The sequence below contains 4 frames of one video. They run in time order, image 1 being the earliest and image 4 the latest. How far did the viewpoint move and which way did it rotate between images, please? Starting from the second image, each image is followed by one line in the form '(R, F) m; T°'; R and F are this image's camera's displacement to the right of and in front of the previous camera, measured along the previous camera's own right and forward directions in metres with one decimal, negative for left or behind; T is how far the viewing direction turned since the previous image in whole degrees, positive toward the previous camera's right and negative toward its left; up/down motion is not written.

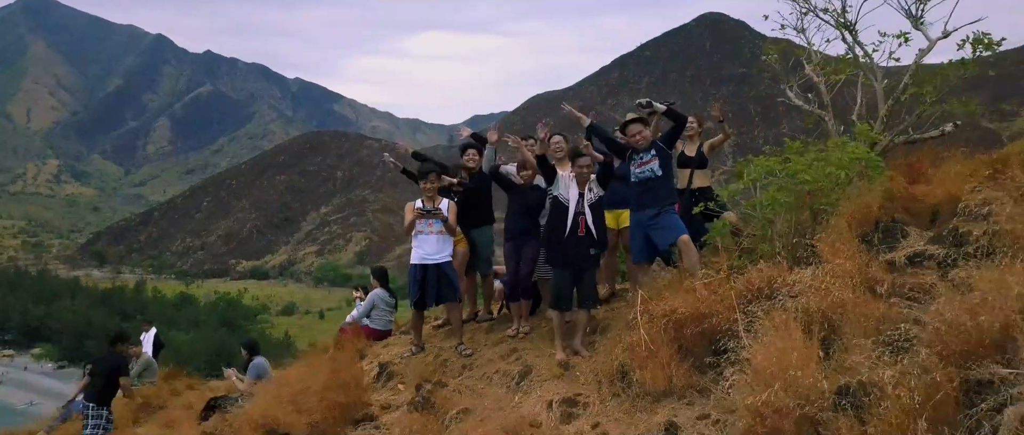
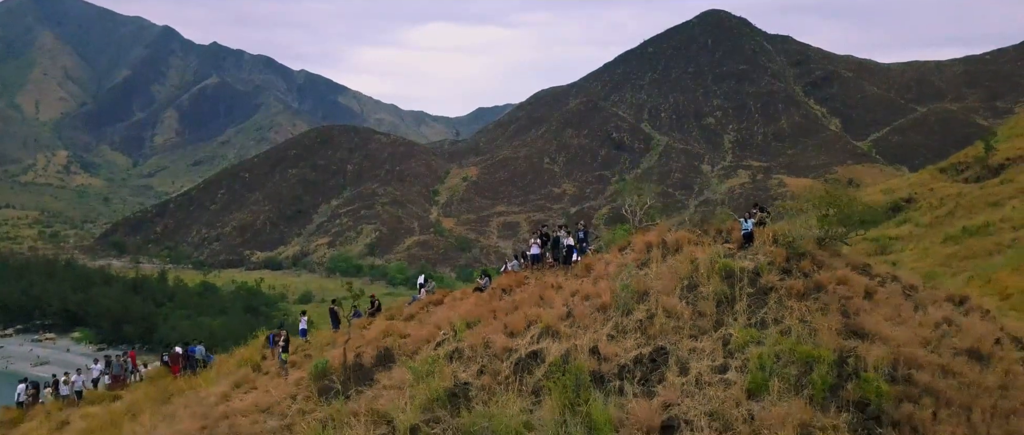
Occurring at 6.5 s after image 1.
(-0.8, -11.4) m; 0°
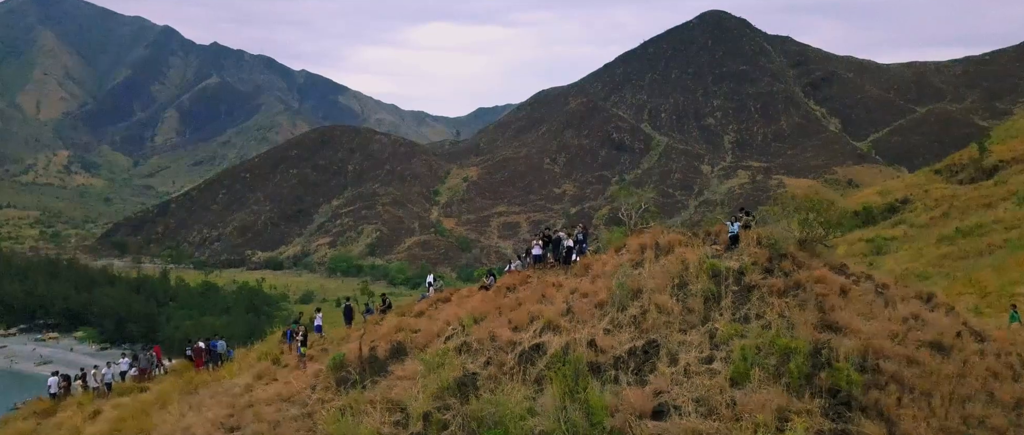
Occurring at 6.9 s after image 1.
(-0.1, -1.0) m; 0°
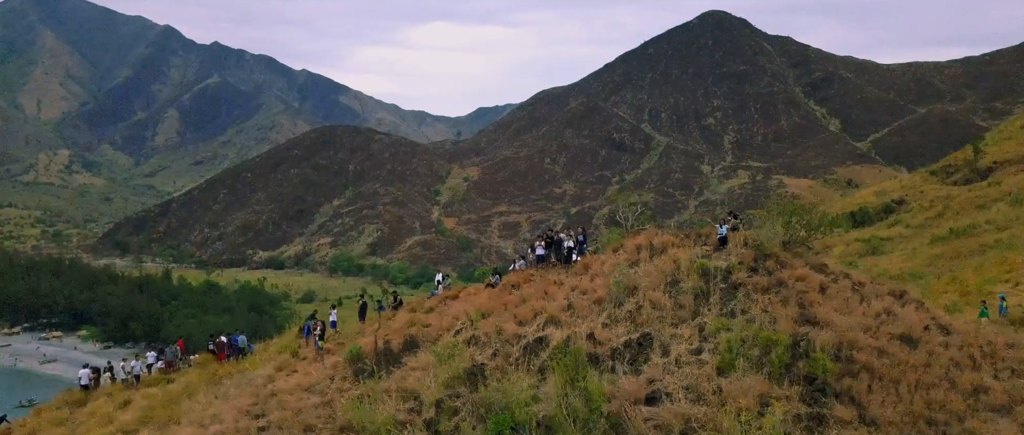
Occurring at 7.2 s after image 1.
(-0.1, -1.1) m; 0°
